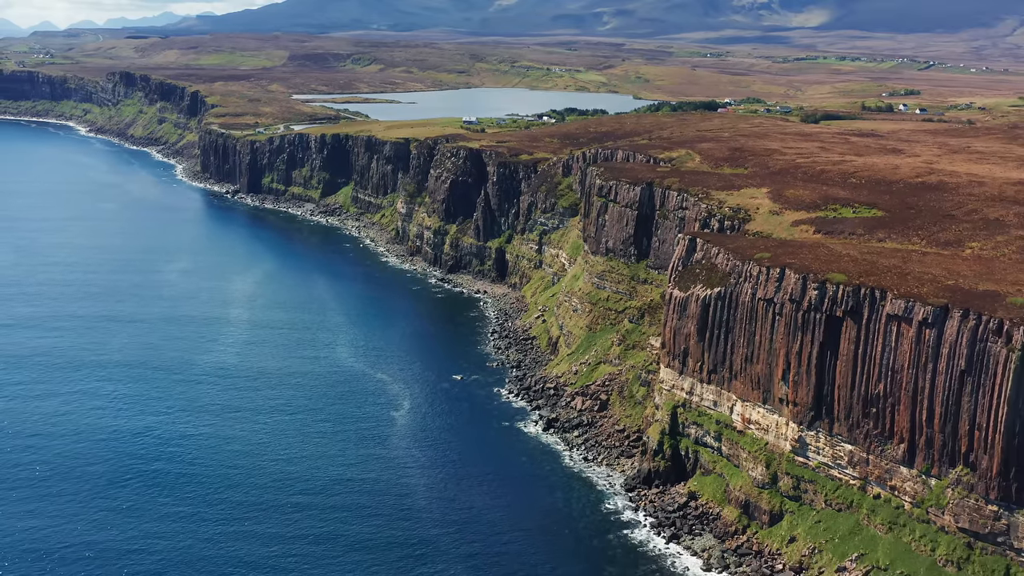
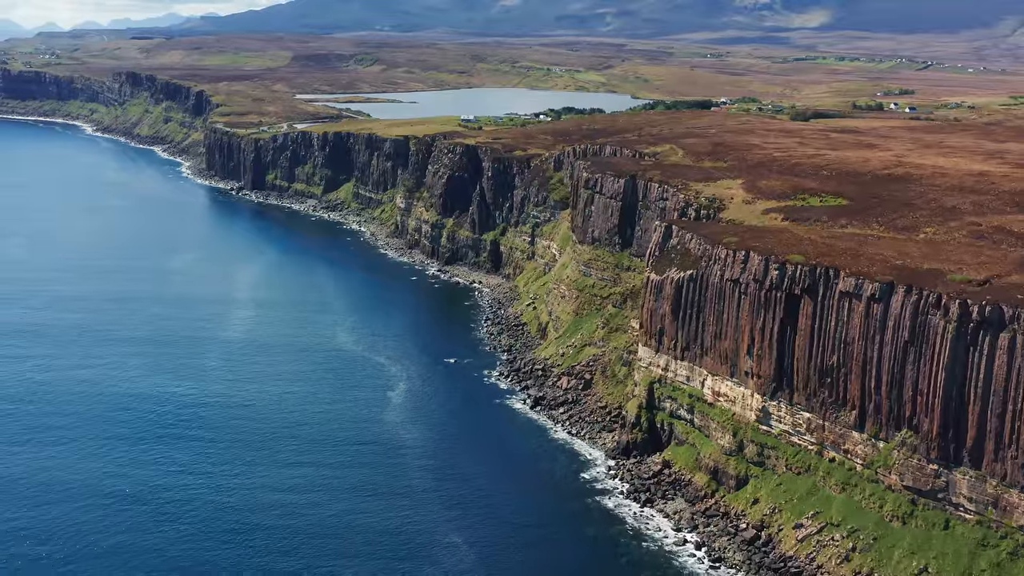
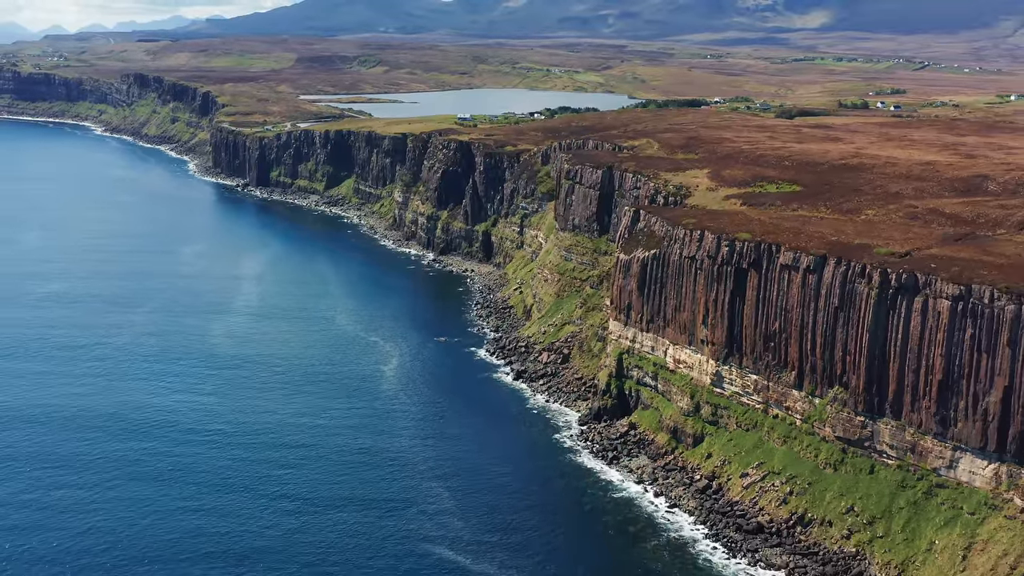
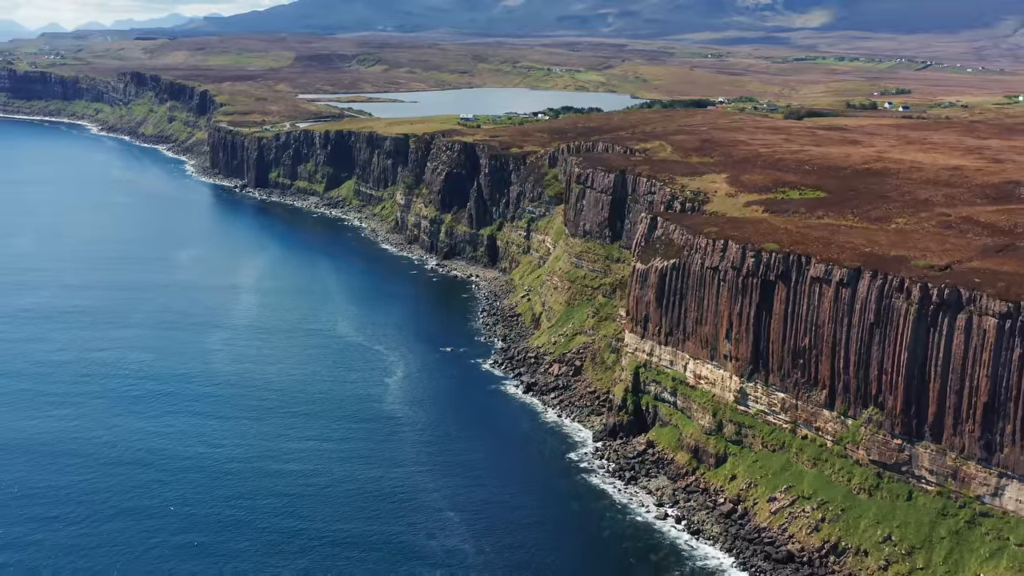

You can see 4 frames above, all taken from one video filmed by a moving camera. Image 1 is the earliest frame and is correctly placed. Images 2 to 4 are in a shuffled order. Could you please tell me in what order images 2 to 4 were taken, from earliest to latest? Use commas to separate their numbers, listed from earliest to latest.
2, 4, 3
